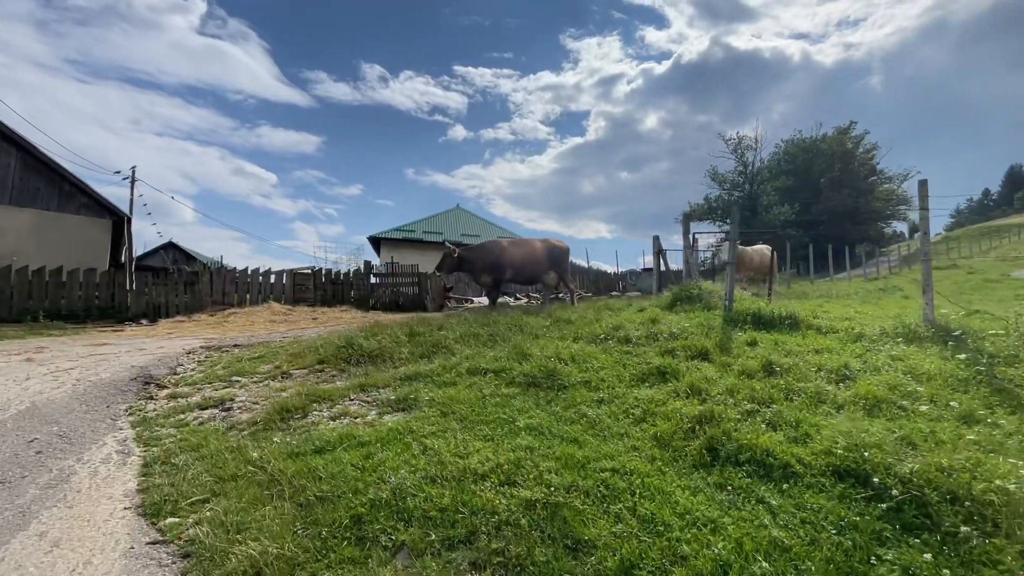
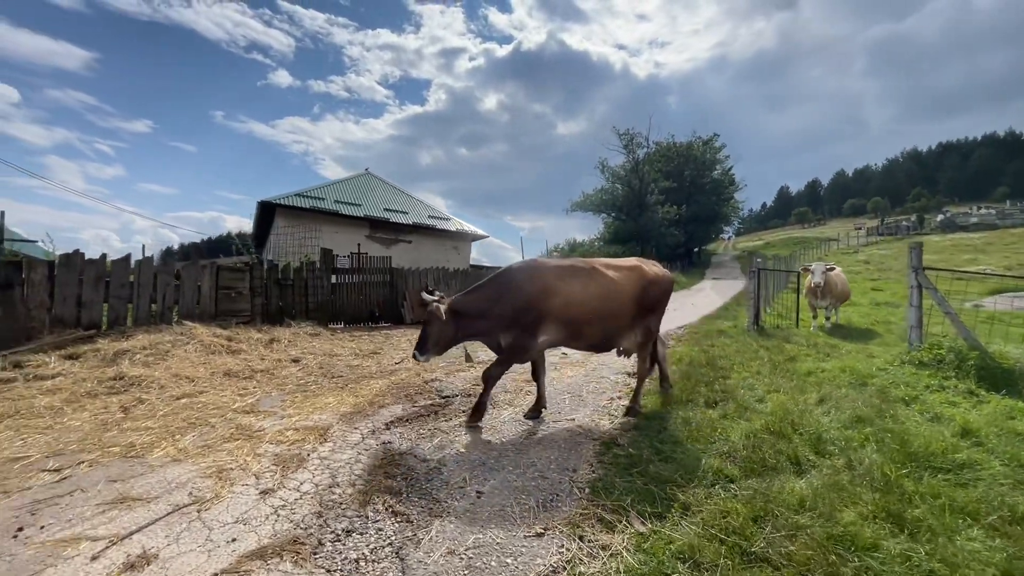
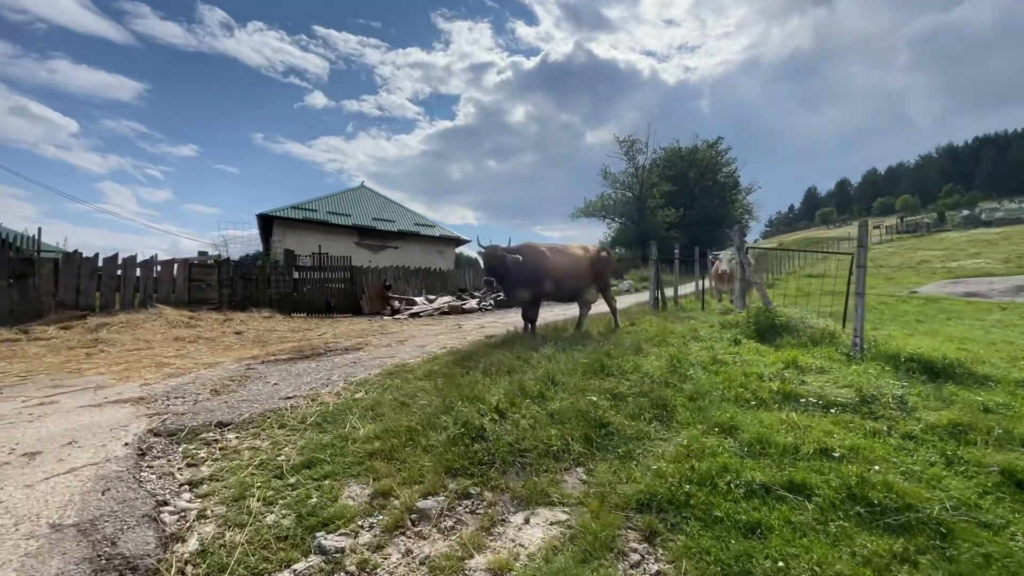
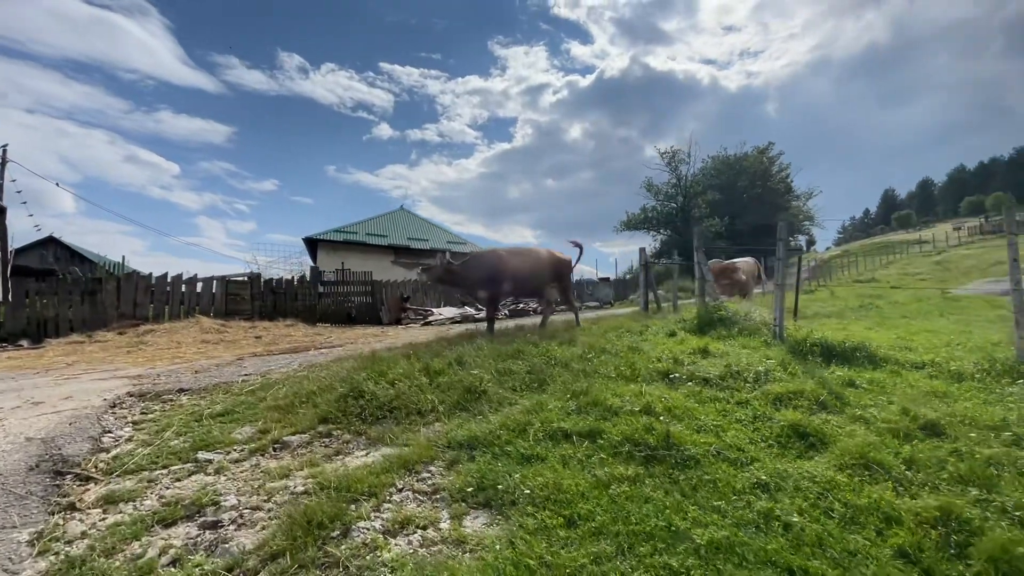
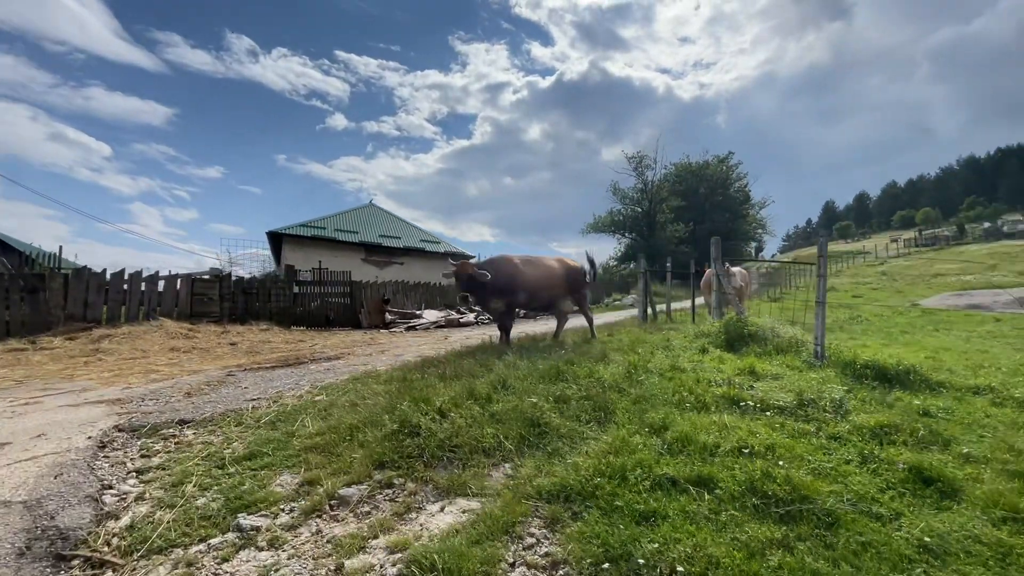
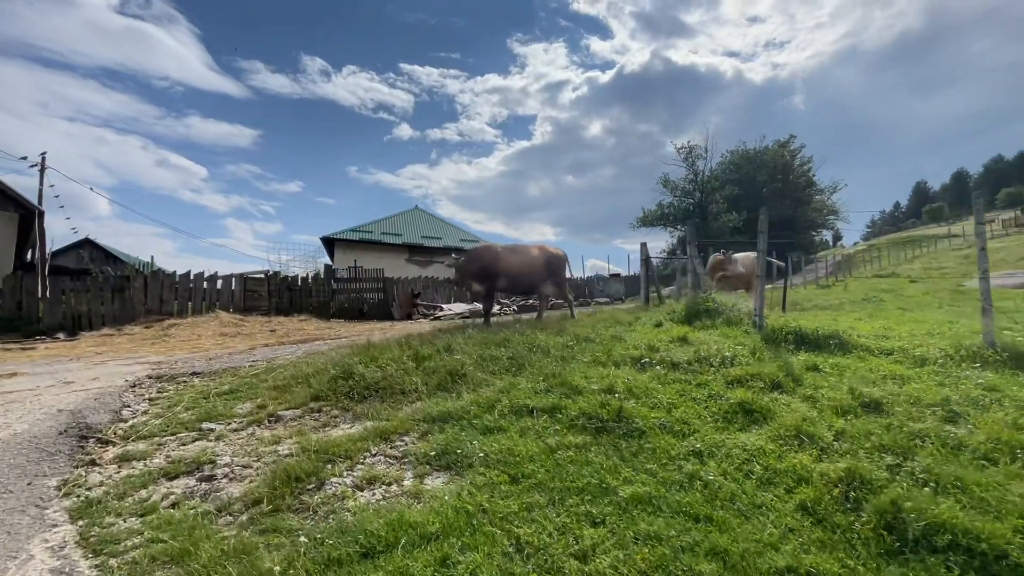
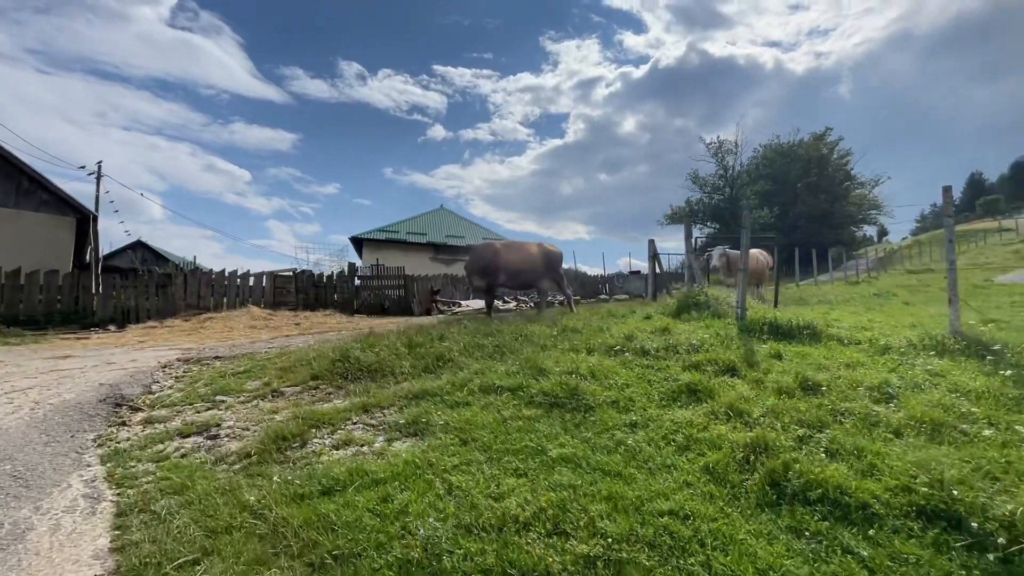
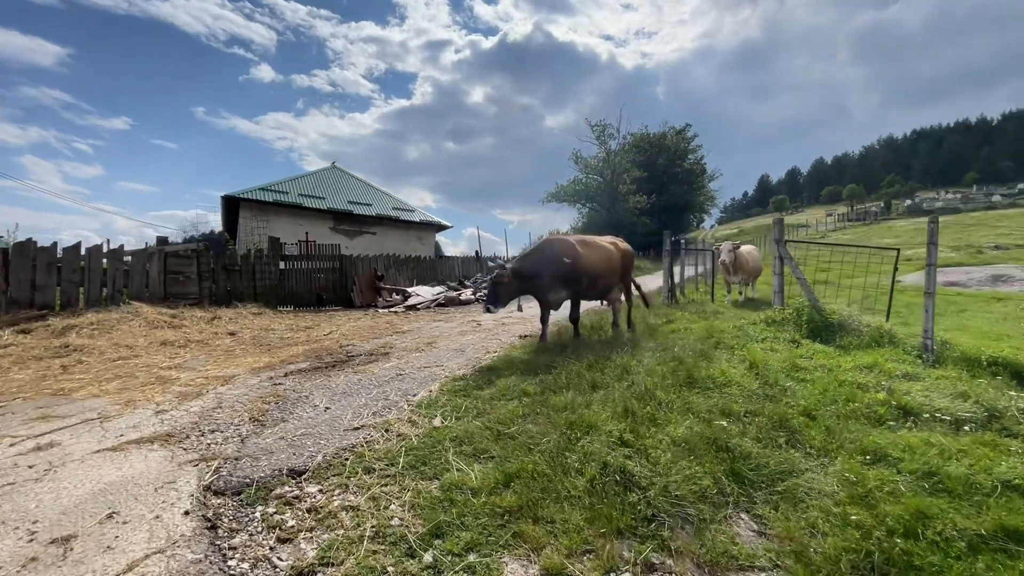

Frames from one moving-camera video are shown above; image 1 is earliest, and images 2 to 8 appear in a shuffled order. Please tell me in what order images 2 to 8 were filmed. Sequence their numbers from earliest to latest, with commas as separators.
7, 6, 4, 5, 3, 8, 2
